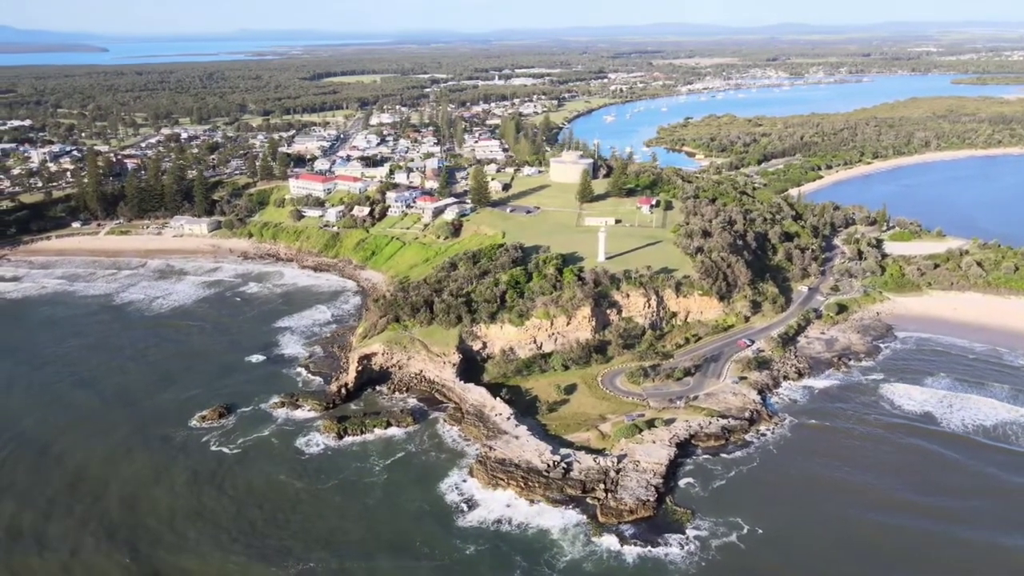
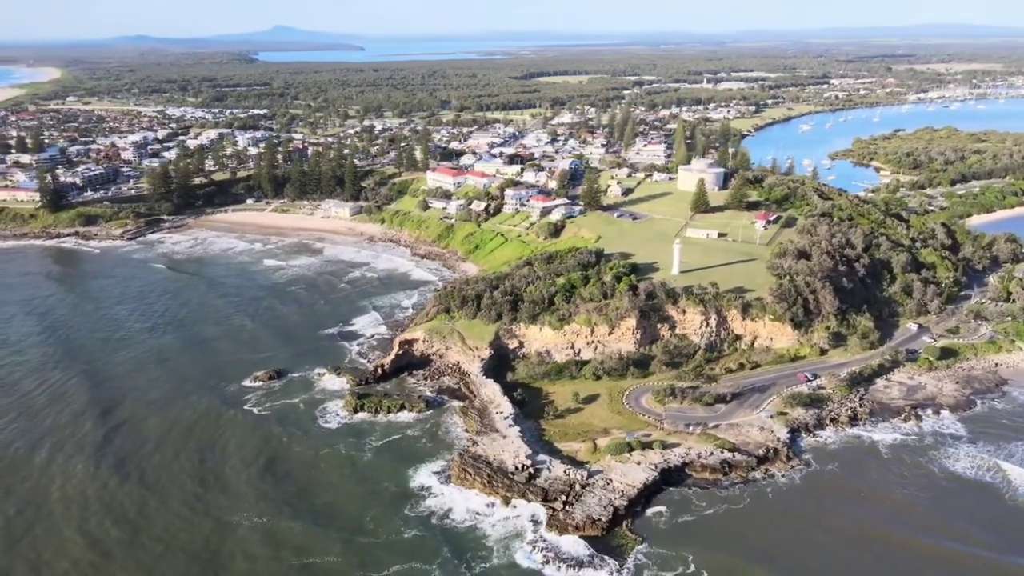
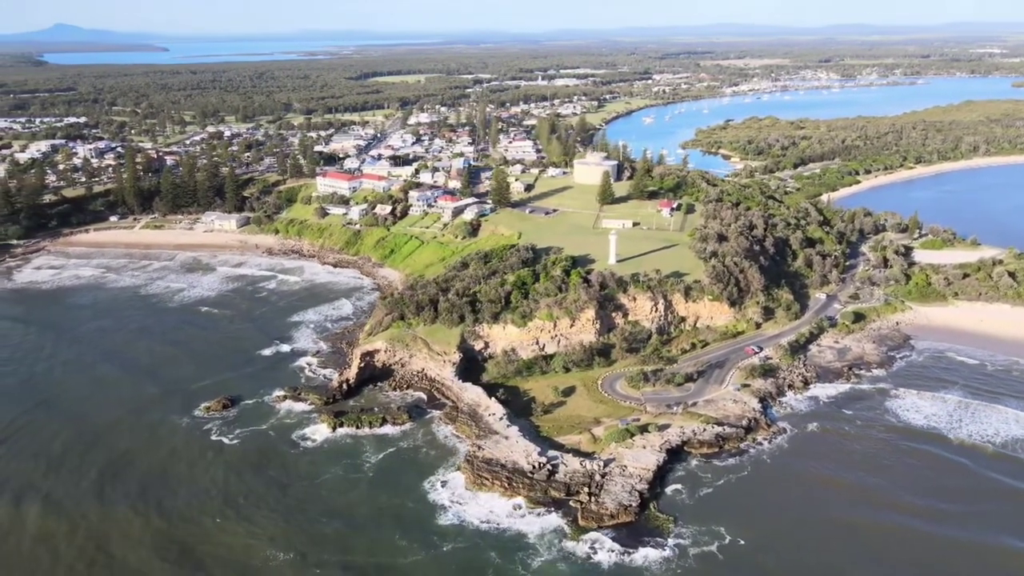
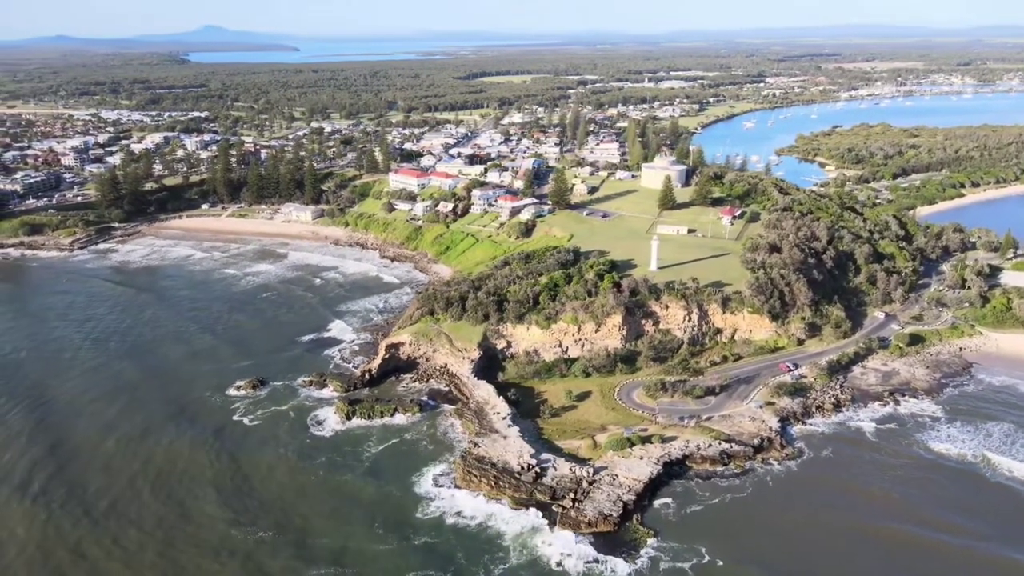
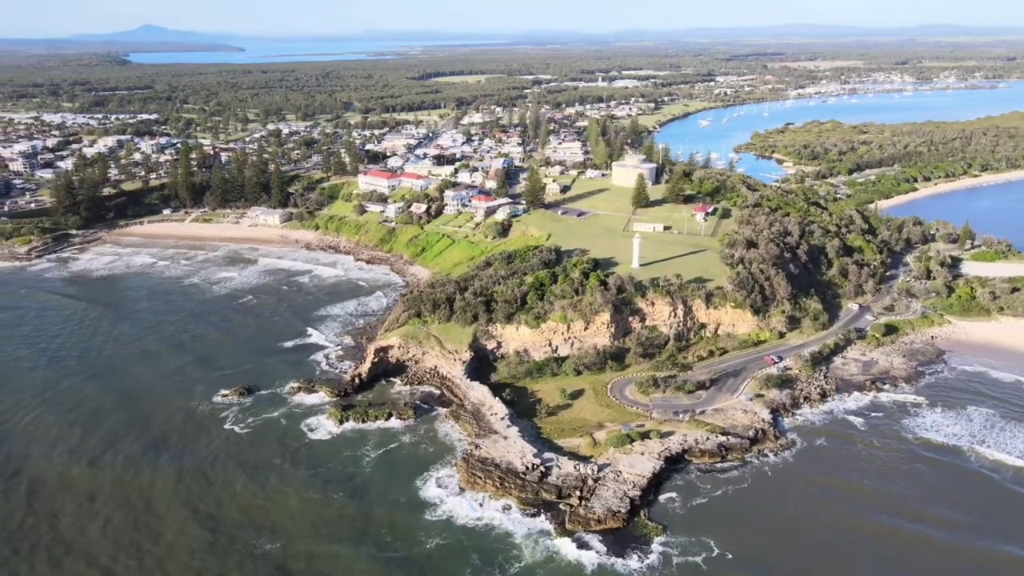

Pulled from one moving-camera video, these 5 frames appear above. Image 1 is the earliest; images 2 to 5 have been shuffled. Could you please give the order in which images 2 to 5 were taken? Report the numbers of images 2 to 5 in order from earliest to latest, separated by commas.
3, 5, 4, 2
